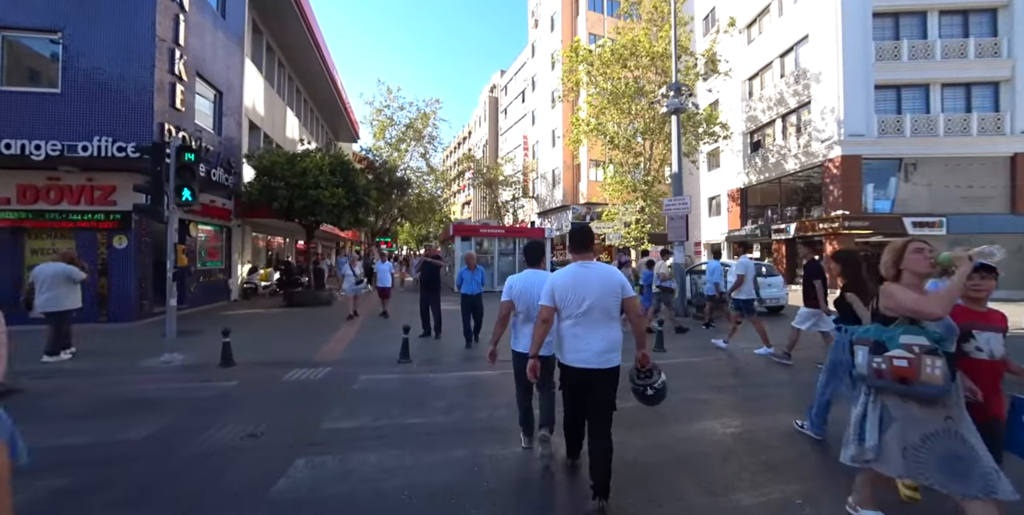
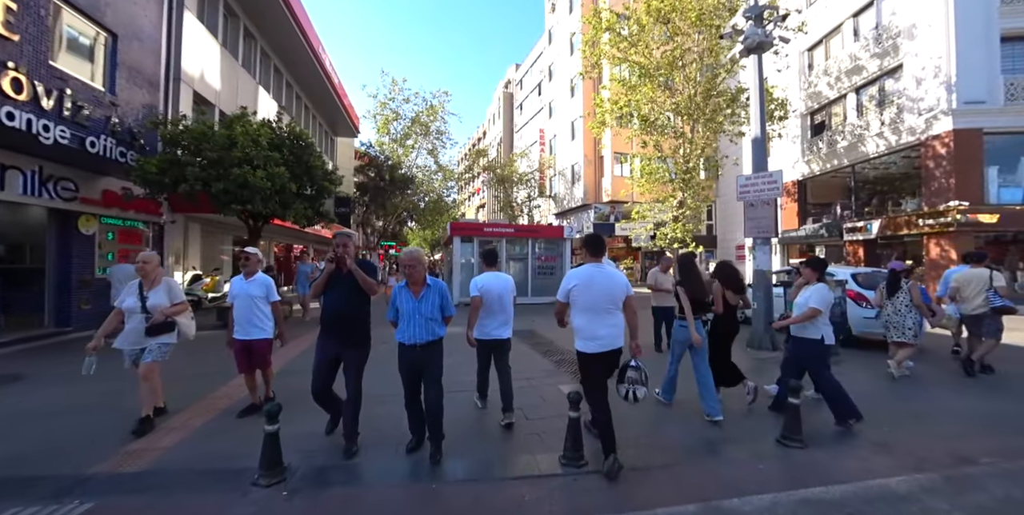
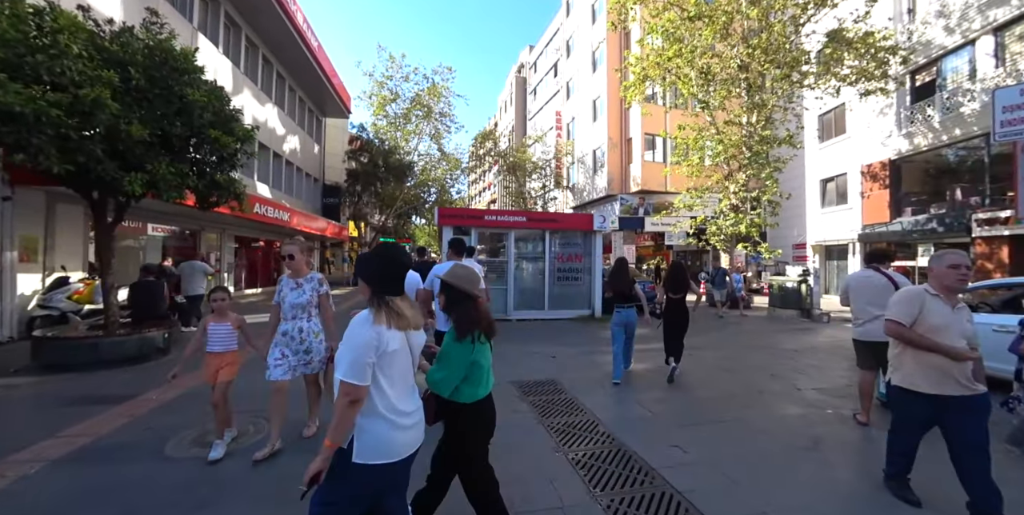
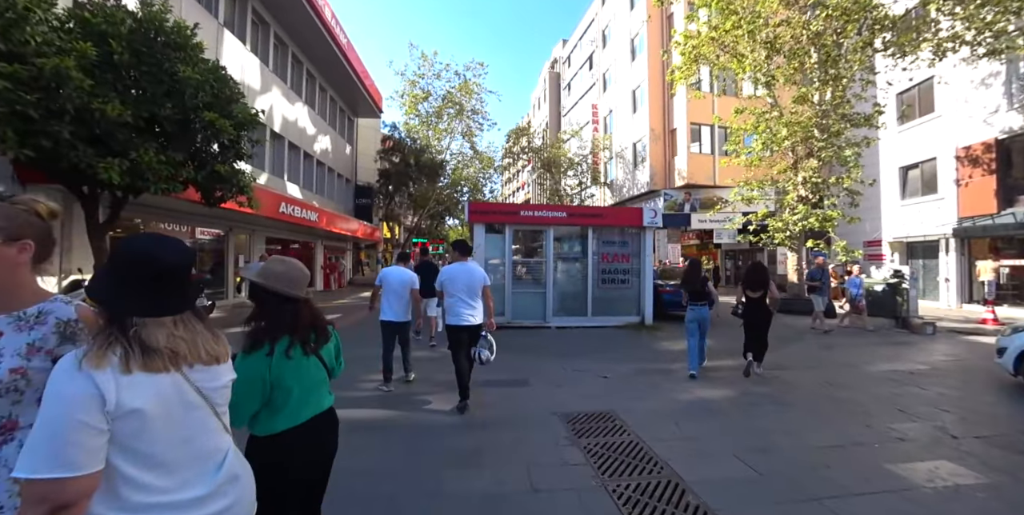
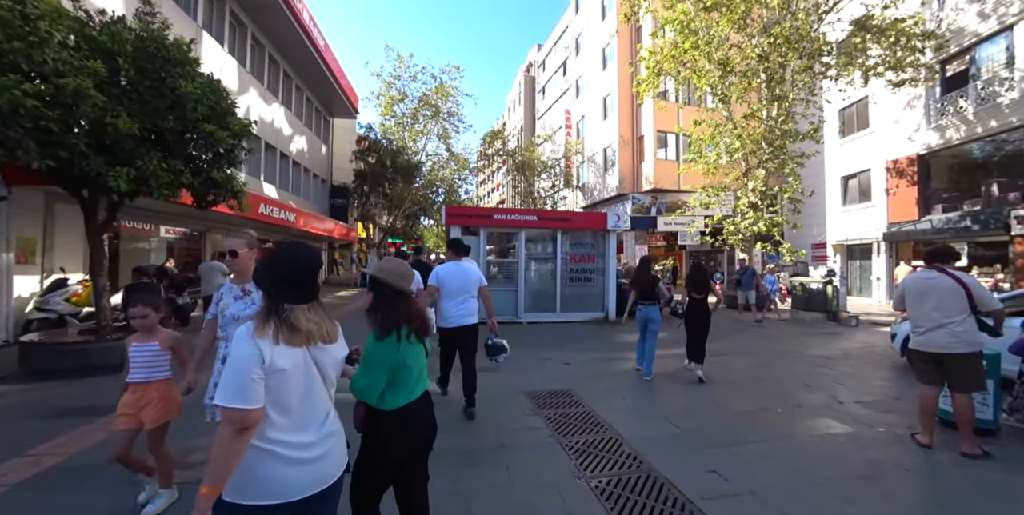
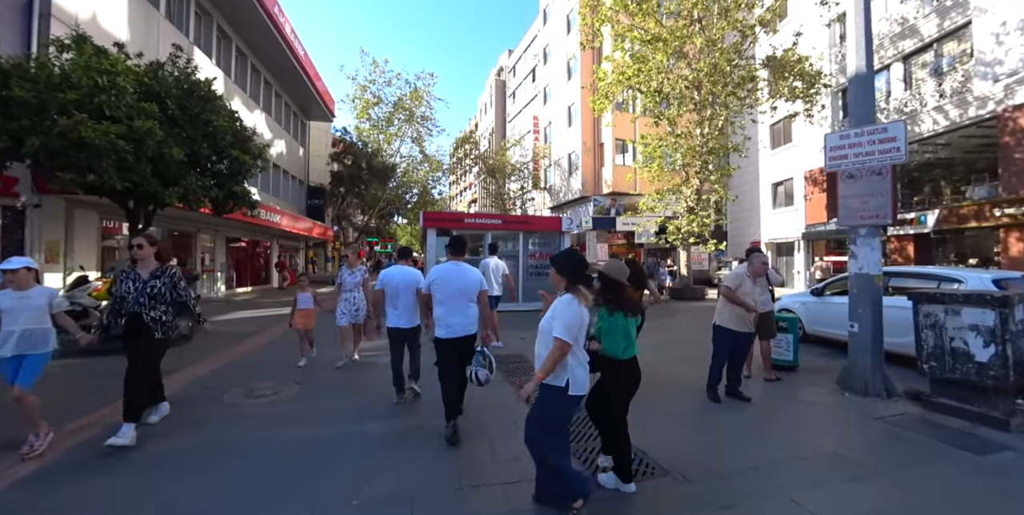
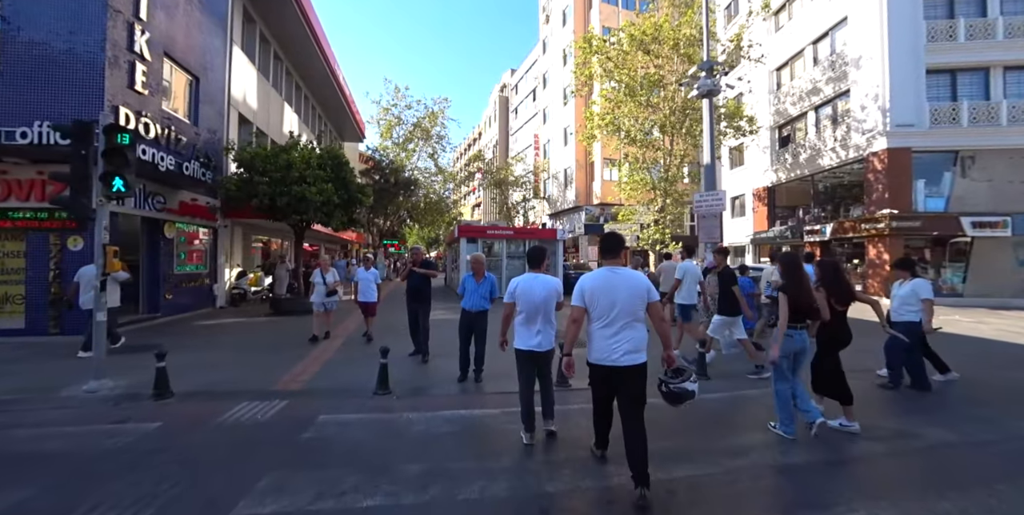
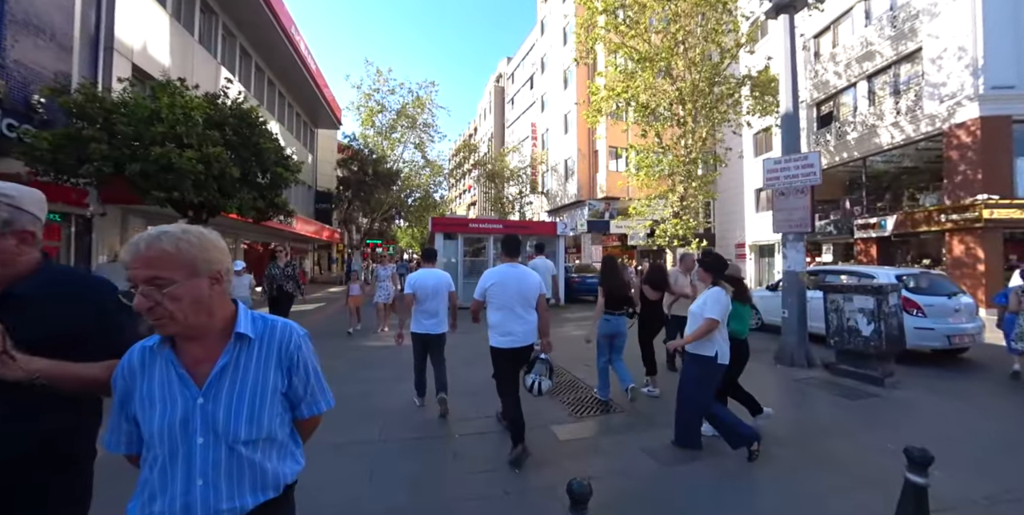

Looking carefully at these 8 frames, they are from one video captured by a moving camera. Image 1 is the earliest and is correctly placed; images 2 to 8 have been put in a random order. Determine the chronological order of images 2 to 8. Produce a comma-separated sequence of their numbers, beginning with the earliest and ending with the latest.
7, 2, 8, 6, 3, 5, 4
